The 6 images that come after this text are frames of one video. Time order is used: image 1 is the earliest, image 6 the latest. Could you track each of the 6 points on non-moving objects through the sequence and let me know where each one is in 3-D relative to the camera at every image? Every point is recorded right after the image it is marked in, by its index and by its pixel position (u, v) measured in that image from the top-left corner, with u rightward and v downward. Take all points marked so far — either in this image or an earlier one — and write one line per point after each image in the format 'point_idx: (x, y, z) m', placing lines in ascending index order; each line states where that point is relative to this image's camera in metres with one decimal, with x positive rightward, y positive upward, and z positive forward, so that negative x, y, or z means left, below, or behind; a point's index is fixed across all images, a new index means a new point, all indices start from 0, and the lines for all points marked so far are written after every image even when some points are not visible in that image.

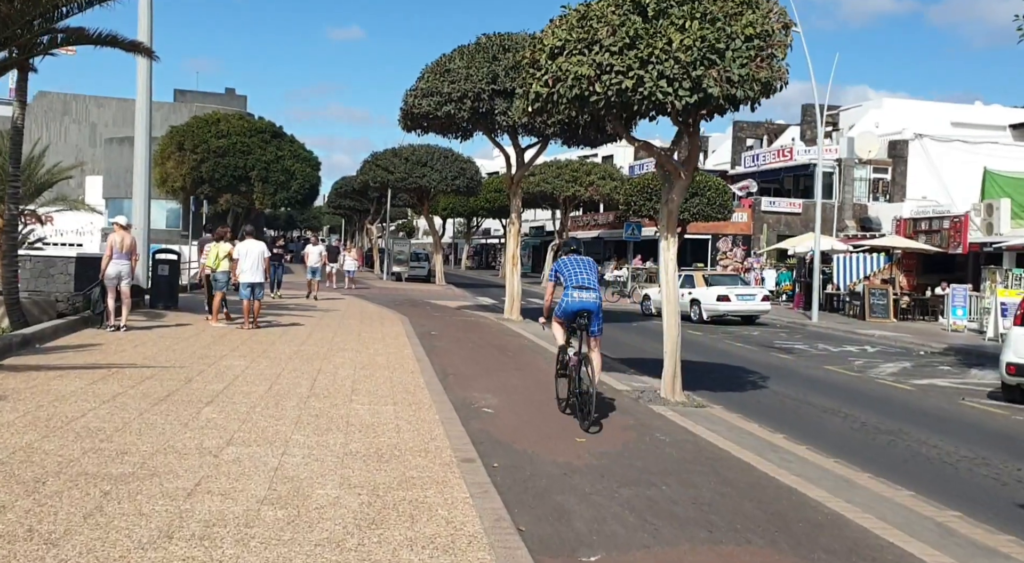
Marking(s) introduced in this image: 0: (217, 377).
0: (-3.1, -1.0, +10.0) m
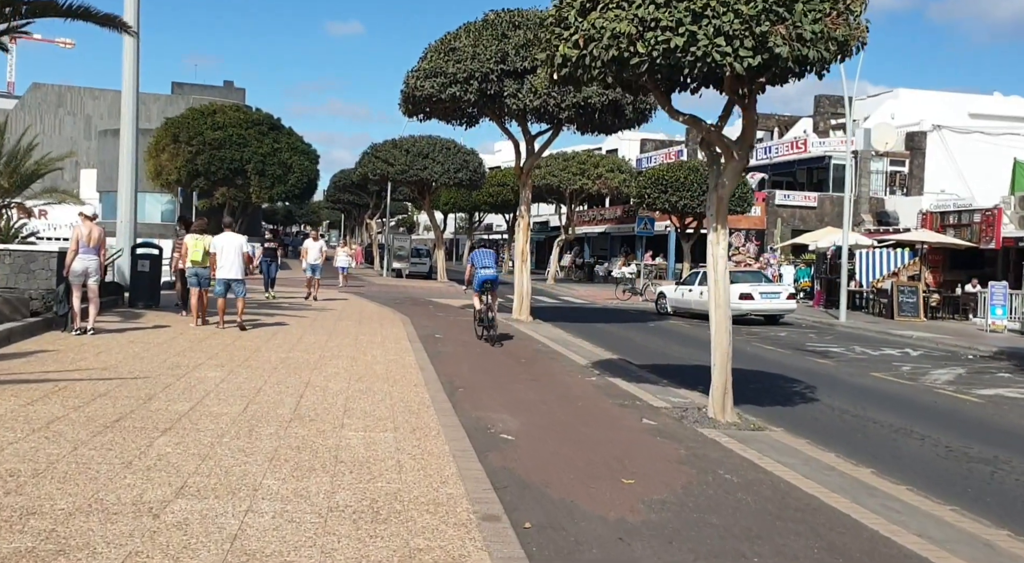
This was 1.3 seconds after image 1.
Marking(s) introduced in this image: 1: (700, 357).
0: (-2.9, -1.0, +8.5) m
1: (+3.1, -1.2, +15.7) m
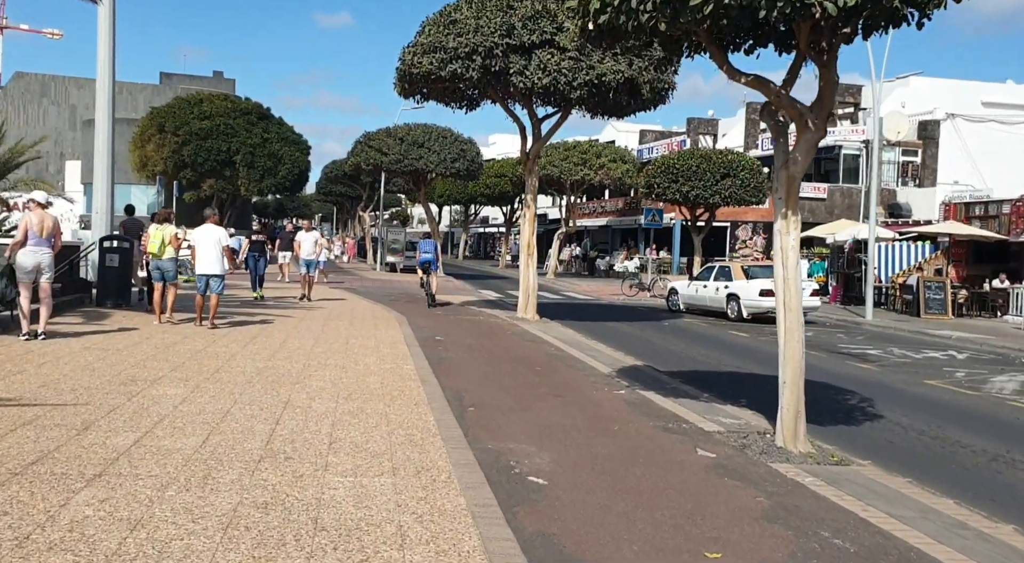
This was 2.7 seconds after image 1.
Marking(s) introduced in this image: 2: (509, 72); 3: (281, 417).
0: (-2.7, -1.0, +6.8) m
1: (+3.2, -1.2, +14.1) m
2: (-0.1, +3.7, +16.9) m
3: (-1.8, -1.0, +7.3) m
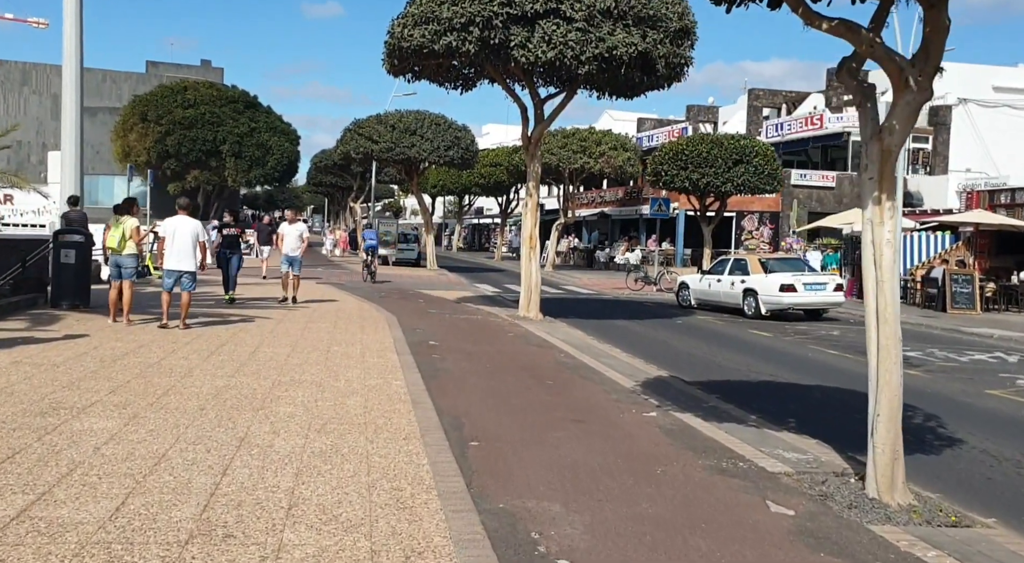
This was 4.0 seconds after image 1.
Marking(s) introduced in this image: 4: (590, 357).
0: (-2.6, -1.0, +5.2) m
1: (+3.3, -1.1, +12.5) m
2: (0.0, +3.8, +15.2) m
3: (-1.7, -1.1, +5.7) m
4: (+1.0, -0.9, +11.8) m
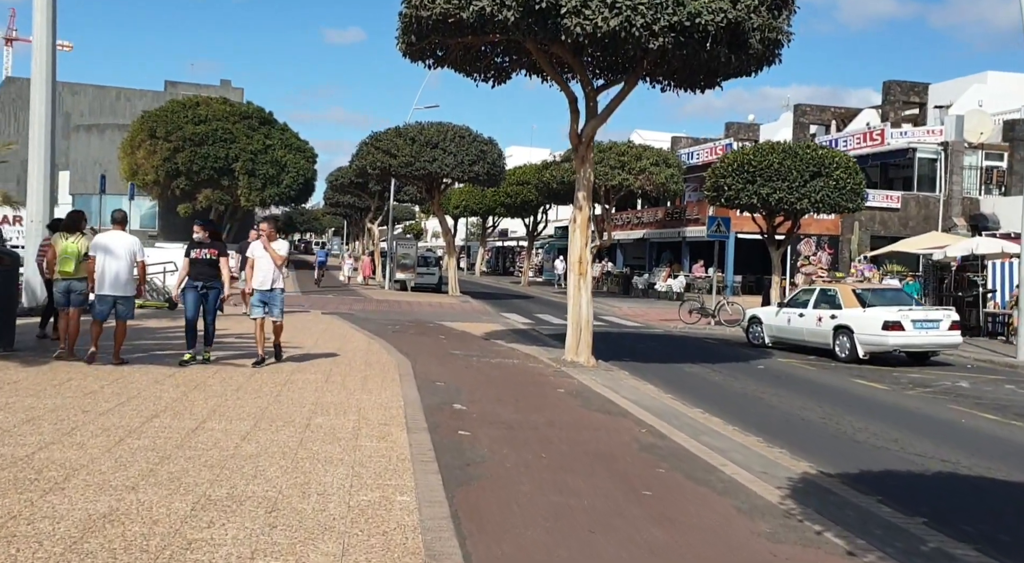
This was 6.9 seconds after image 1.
0: (-2.2, -1.2, +1.7) m
1: (+3.8, -1.6, +8.9) m
2: (+0.6, +3.3, +11.7) m
3: (-1.3, -1.3, +2.1) m
4: (+1.5, -1.3, +8.2) m
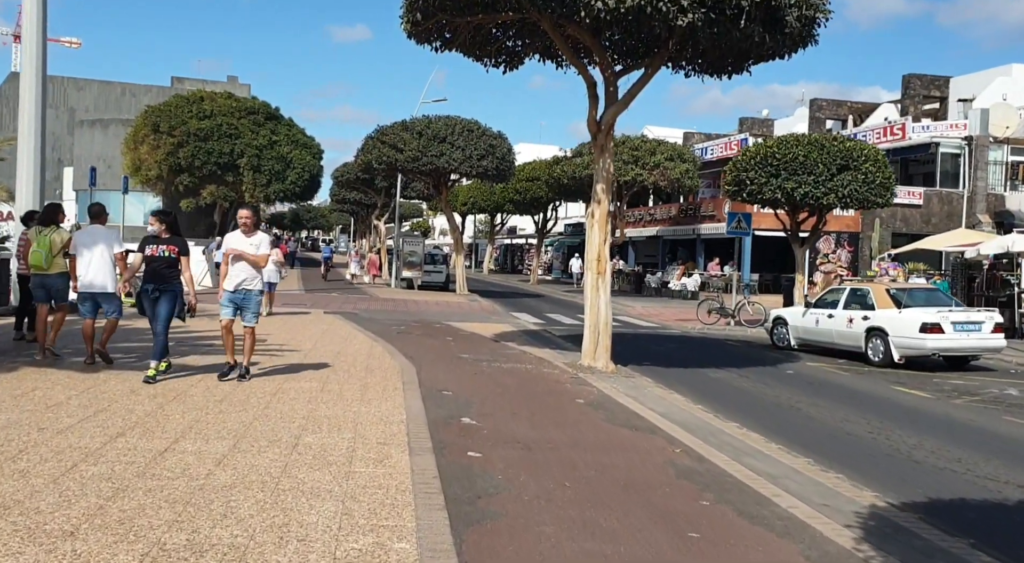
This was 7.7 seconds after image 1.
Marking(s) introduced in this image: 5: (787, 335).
0: (-2.2, -1.2, +0.7) m
1: (+4.0, -1.6, +7.8) m
2: (+0.8, +3.3, +10.7) m
3: (-1.2, -1.3, +1.1) m
4: (+1.6, -1.3, +7.2) m
5: (+5.3, -1.0, +18.2) m
